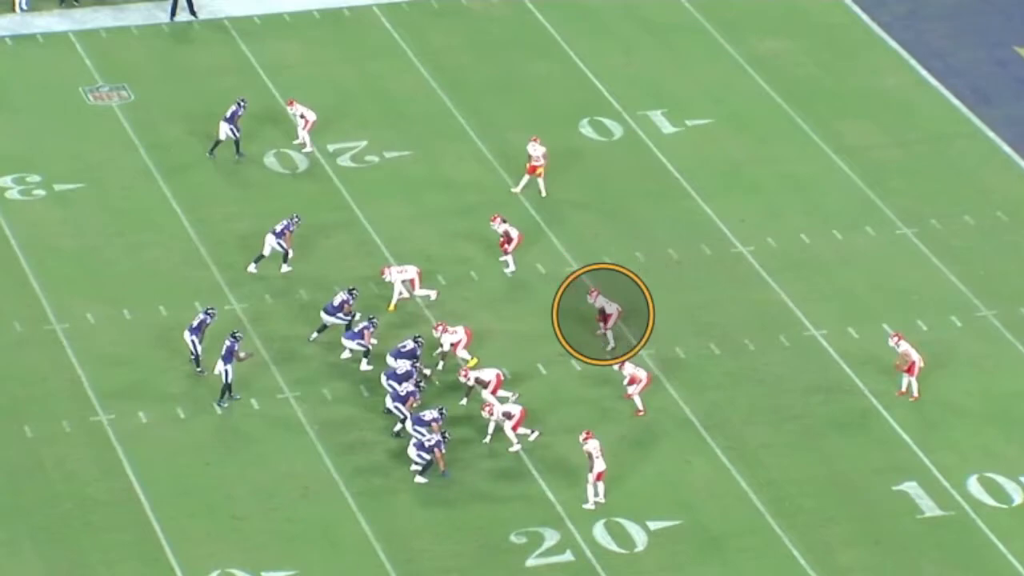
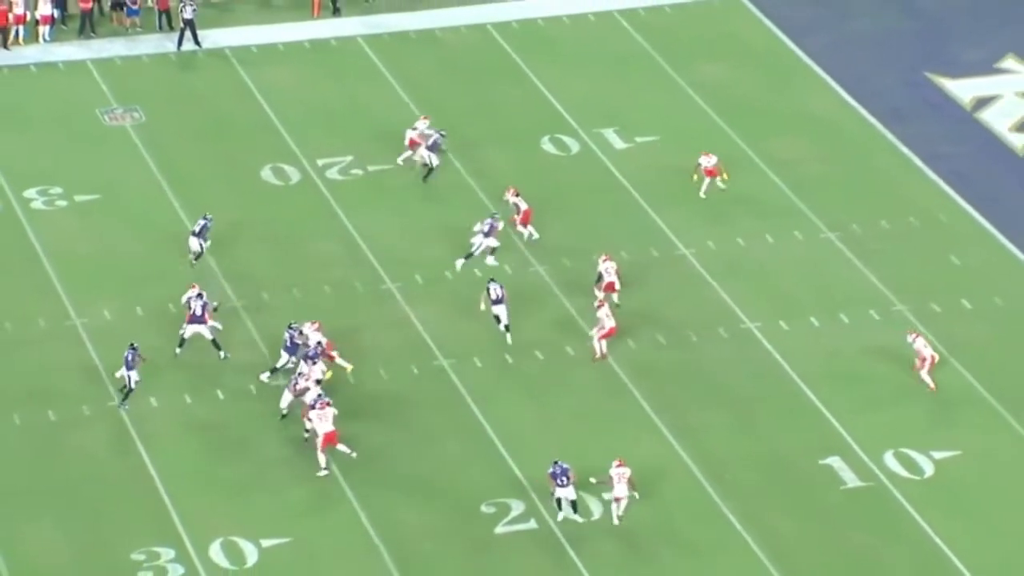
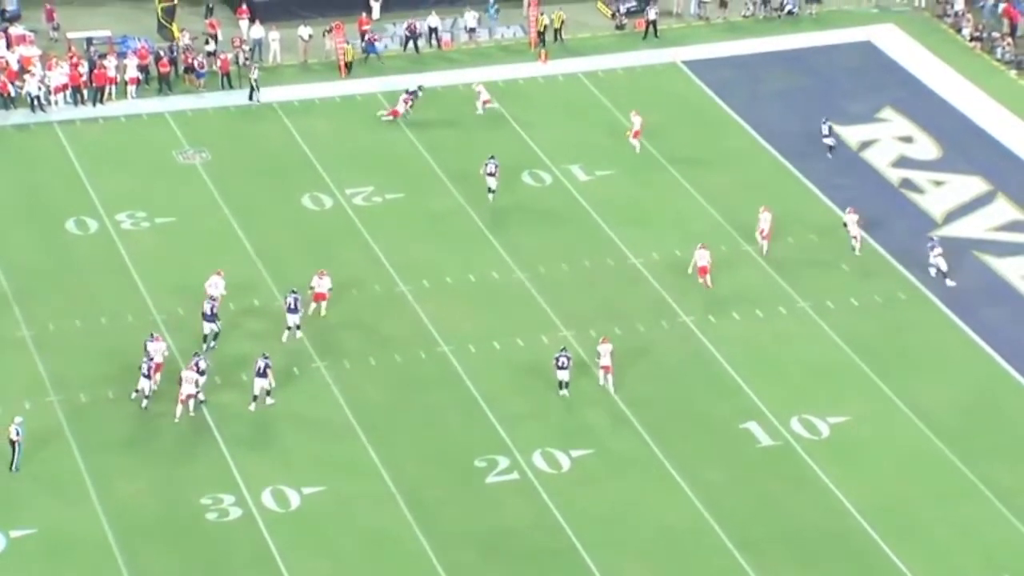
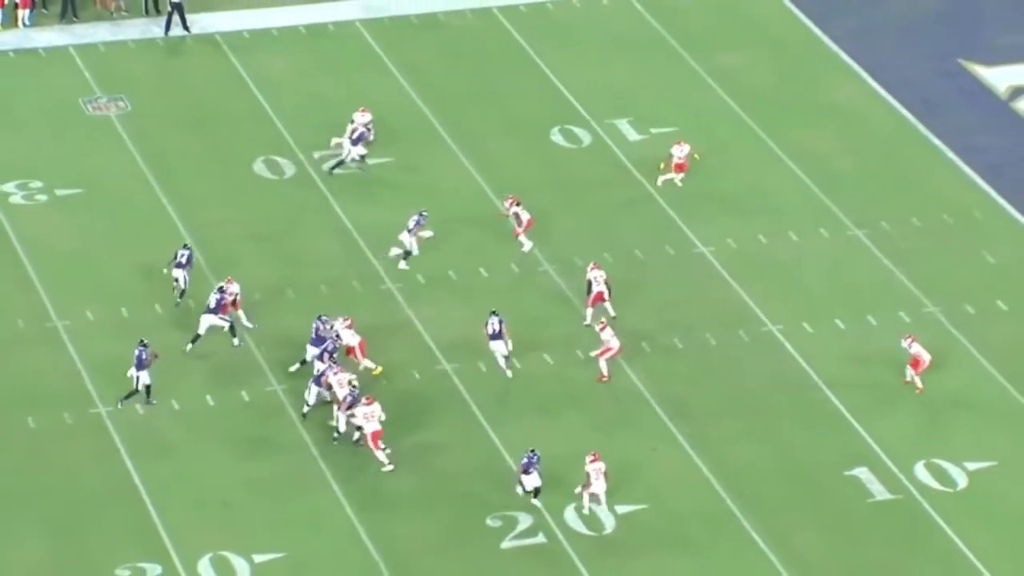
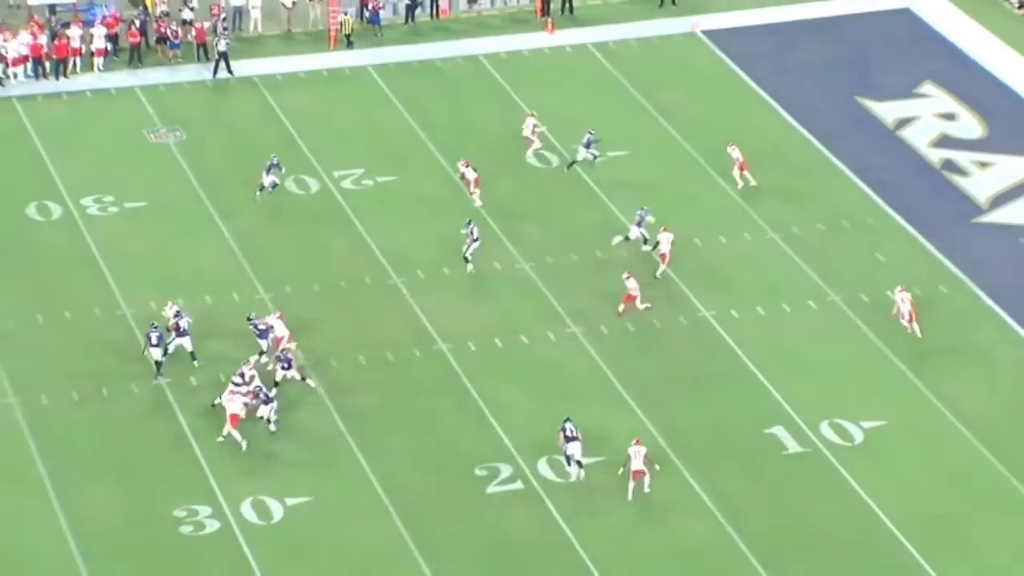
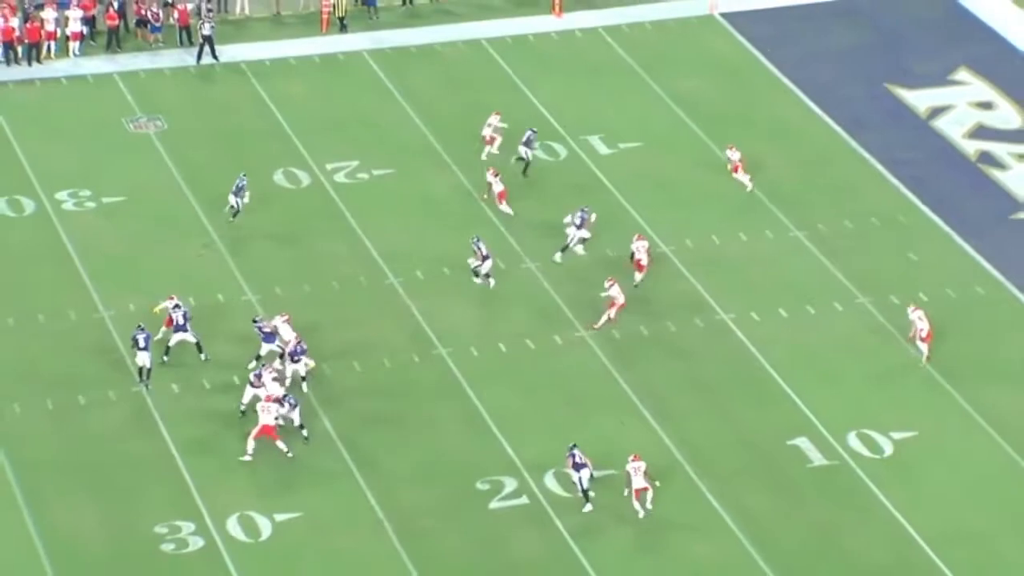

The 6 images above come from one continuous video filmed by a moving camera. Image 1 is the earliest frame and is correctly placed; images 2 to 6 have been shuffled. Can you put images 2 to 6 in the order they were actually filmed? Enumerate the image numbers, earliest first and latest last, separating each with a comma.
4, 2, 6, 5, 3
